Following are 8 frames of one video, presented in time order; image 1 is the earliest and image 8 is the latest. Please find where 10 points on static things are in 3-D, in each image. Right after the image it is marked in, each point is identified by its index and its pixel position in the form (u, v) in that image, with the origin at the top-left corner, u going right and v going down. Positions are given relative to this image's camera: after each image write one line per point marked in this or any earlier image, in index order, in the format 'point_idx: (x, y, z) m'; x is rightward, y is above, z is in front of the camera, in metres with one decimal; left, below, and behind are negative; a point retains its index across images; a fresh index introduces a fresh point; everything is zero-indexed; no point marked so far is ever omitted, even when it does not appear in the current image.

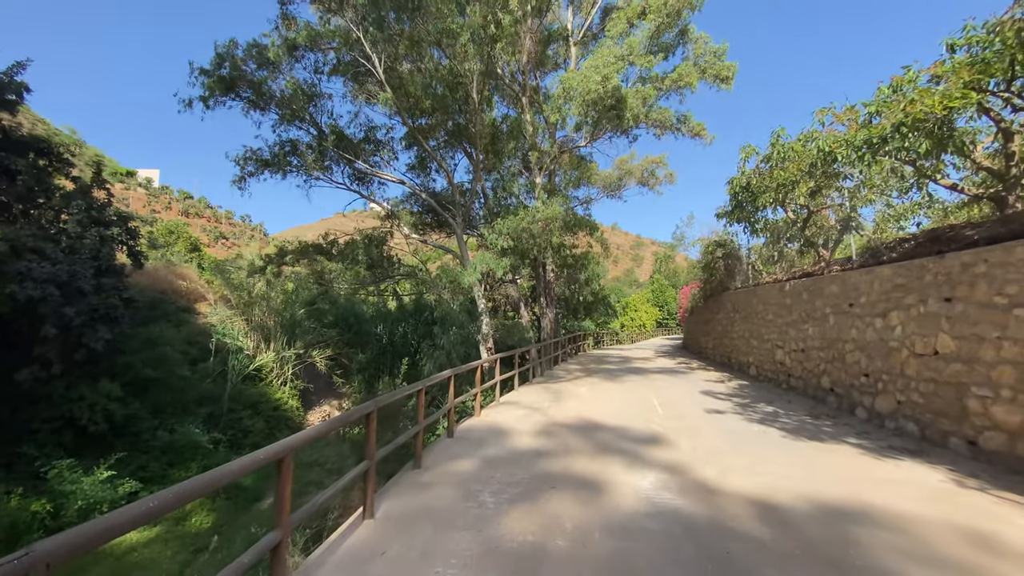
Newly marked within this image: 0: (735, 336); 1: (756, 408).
0: (+6.2, -1.4, +12.8) m
1: (+4.2, -2.1, +7.8) m
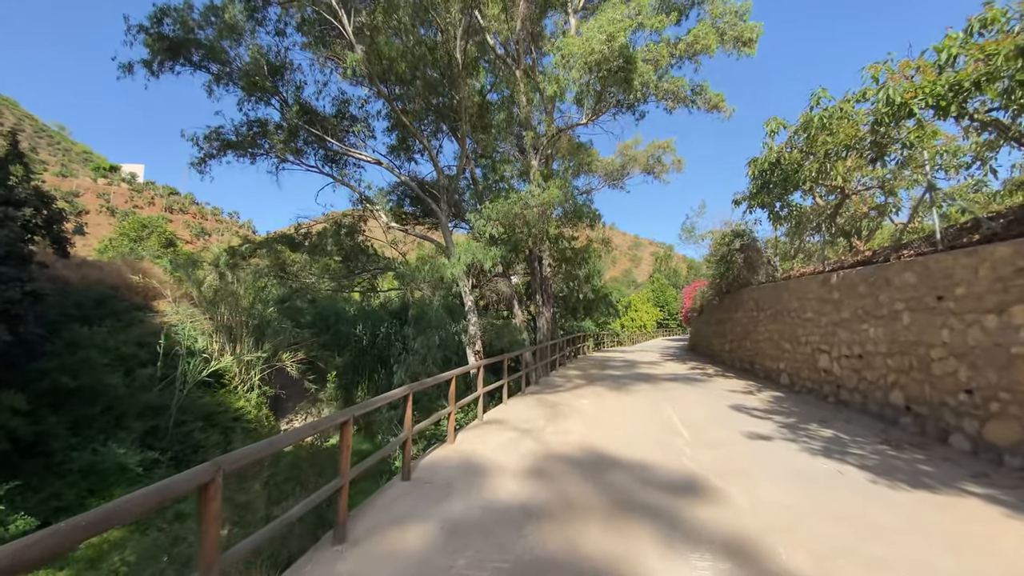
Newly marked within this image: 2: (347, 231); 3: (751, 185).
0: (+5.9, -1.2, +11.1) m
1: (+4.0, -1.9, +6.1) m
2: (-4.5, +1.6, +12.7) m
3: (+6.0, +2.6, +11.4) m
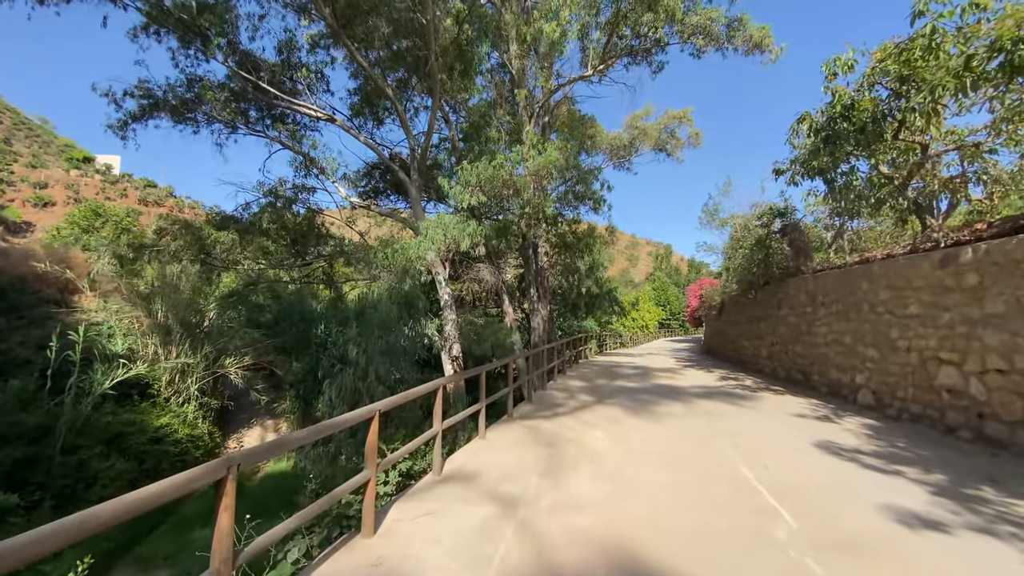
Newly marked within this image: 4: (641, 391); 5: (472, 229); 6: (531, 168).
0: (+5.7, -1.0, +8.6) m
1: (+3.7, -1.7, +3.6) m
2: (-4.8, +1.9, +10.1) m
3: (+5.8, +2.8, +8.9) m
4: (+2.6, -2.1, +9.2) m
5: (-0.8, +1.1, +8.6) m
6: (+0.4, +2.4, +9.2) m
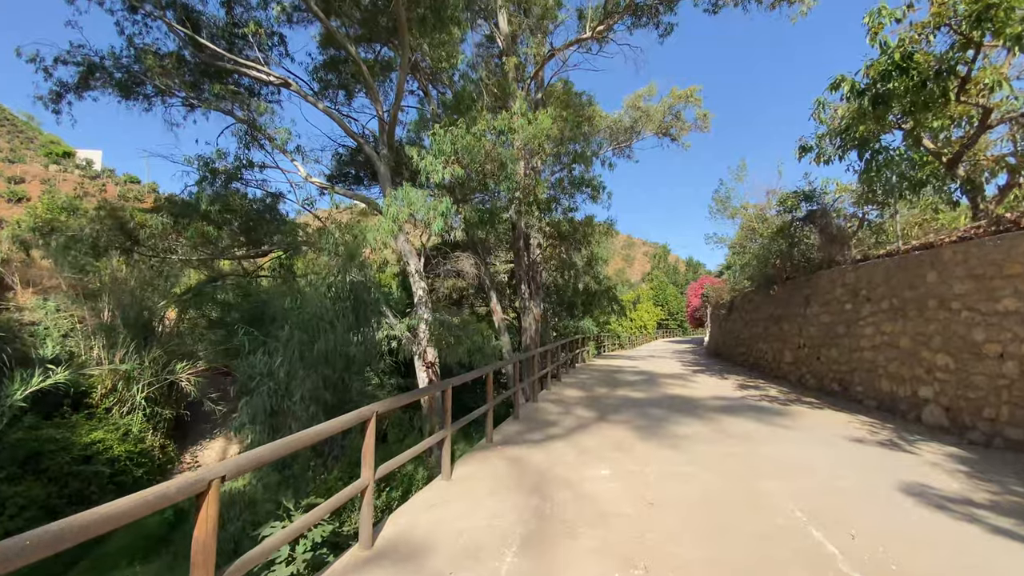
0: (+5.4, -0.9, +7.2) m
1: (+3.5, -1.6, +2.2) m
2: (-5.0, +2.0, +8.6) m
3: (+5.5, +2.9, +7.5) m
4: (+2.4, -1.9, +7.8) m
5: (-1.0, +1.2, +7.2) m
6: (+0.1, +2.5, +7.8) m
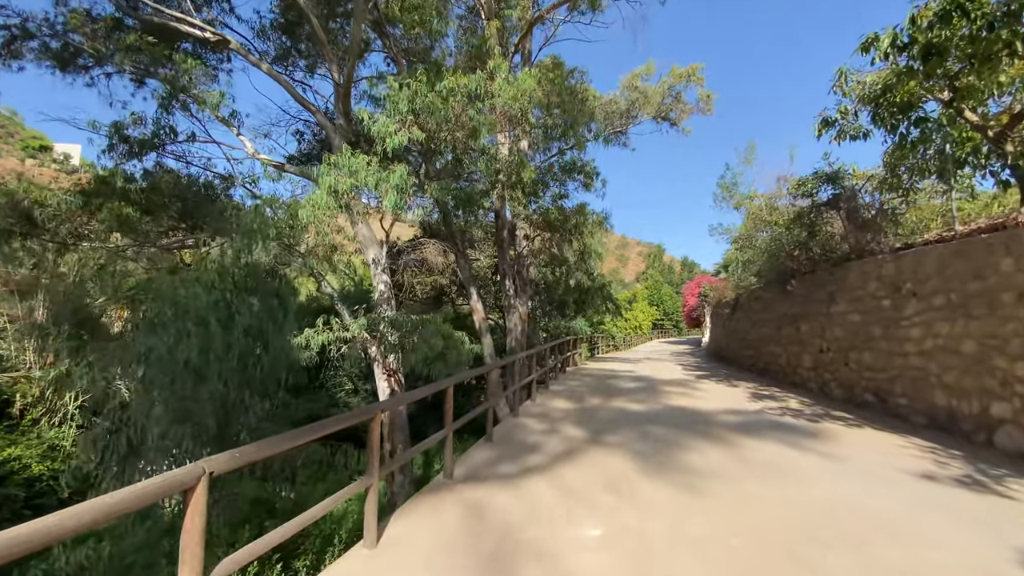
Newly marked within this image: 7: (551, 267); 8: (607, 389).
0: (+5.1, -0.8, +6.0) m
1: (+3.2, -1.5, +1.0) m
2: (-5.4, +2.1, +7.3) m
3: (+5.2, +3.0, +6.3) m
4: (+2.0, -1.8, +6.5) m
5: (-1.4, +1.3, +5.9) m
6: (-0.2, +2.6, +6.5) m
7: (+1.1, +0.6, +12.7) m
8: (+1.9, -2.0, +9.1) m
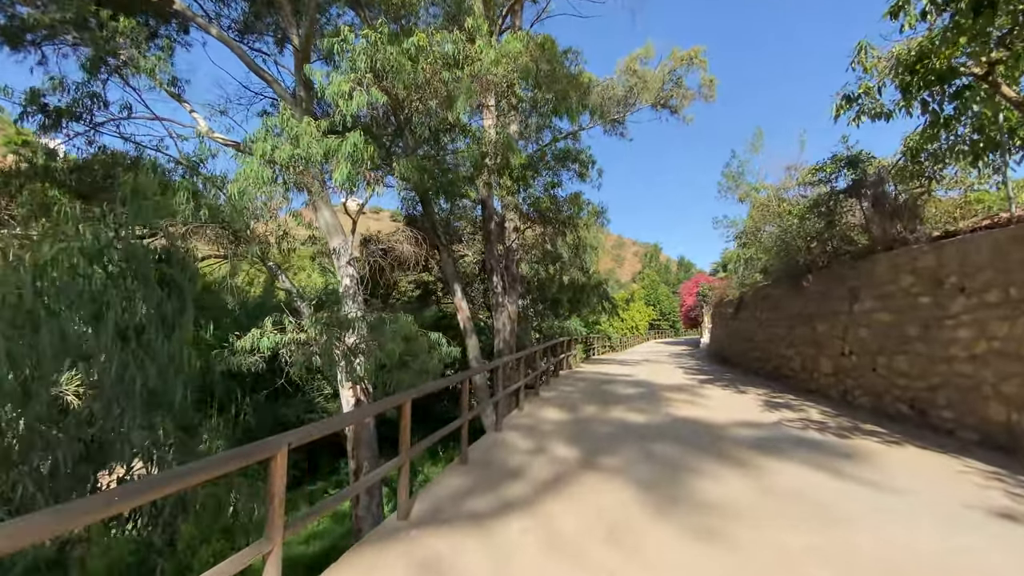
0: (+4.9, -0.8, +5.2) m
1: (+3.1, -1.4, +0.1) m
2: (-5.6, +2.2, +6.4) m
3: (+5.0, +3.1, +5.5) m
4: (+1.8, -1.8, +5.7) m
5: (-1.6, +1.4, +5.1) m
6: (-0.4, +2.7, +5.7) m
7: (+0.8, +0.6, +11.8) m
8: (+1.6, -1.9, +8.2) m
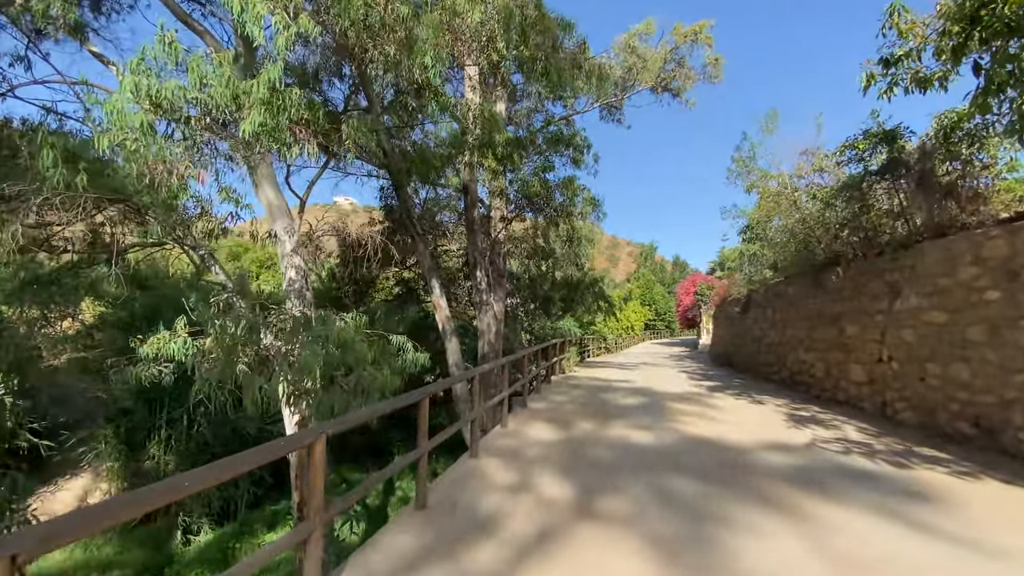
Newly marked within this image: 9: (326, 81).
0: (+4.6, -0.7, +4.2) m
1: (+2.9, -1.3, -0.9) m
2: (-5.8, +2.2, +5.3) m
3: (+4.7, +3.2, +4.5) m
4: (+1.6, -1.7, +4.7) m
5: (-1.8, +1.5, +4.0) m
6: (-0.7, +2.8, +4.6) m
7: (+0.5, +0.7, +10.8) m
8: (+1.4, -1.9, +7.2) m
9: (-2.1, +2.4, +5.3) m
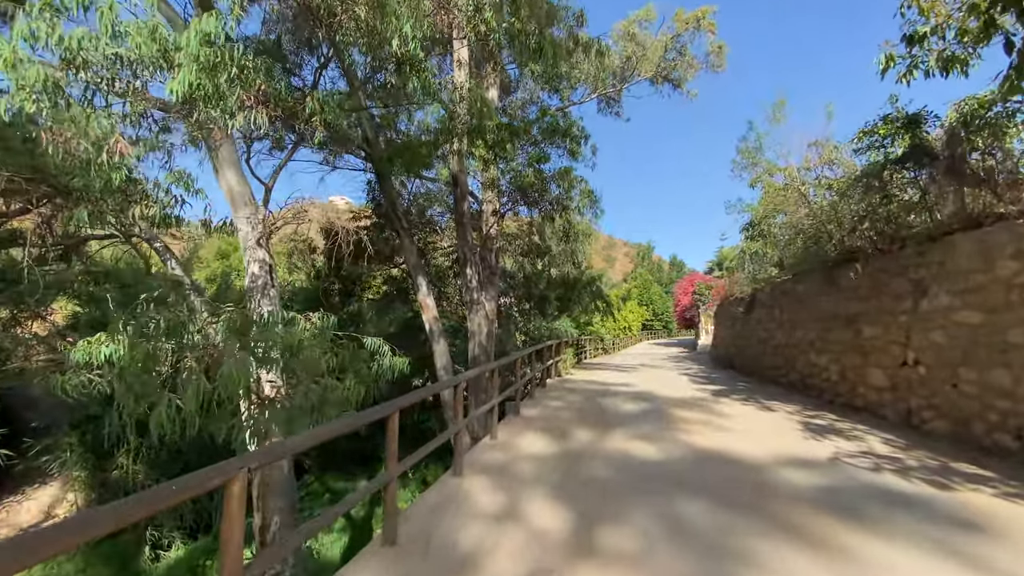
0: (+4.5, -0.7, +3.7) m
1: (+2.9, -1.3, -1.4) m
2: (-5.9, +2.3, +4.7) m
3: (+4.6, +3.2, +4.0) m
4: (+1.5, -1.7, +4.2) m
5: (-1.9, +1.5, +3.5) m
6: (-0.8, +2.8, +4.1) m
7: (+0.4, +0.7, +10.3) m
8: (+1.3, -1.8, +6.7) m
9: (-2.2, +2.4, +4.7) m
